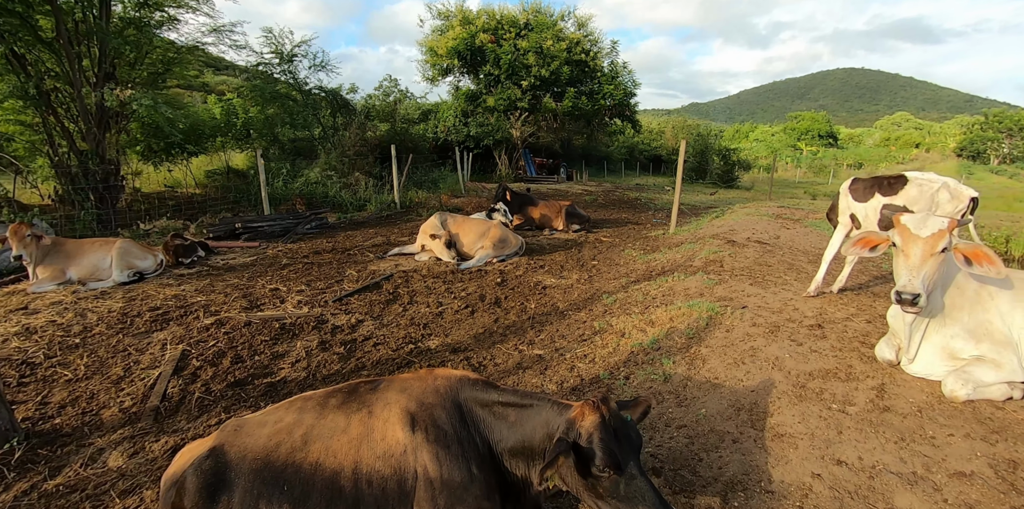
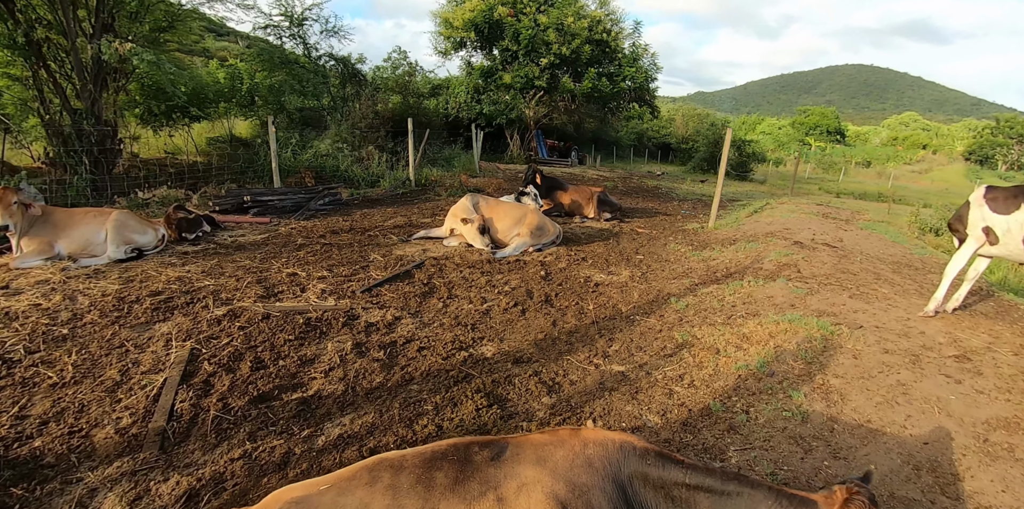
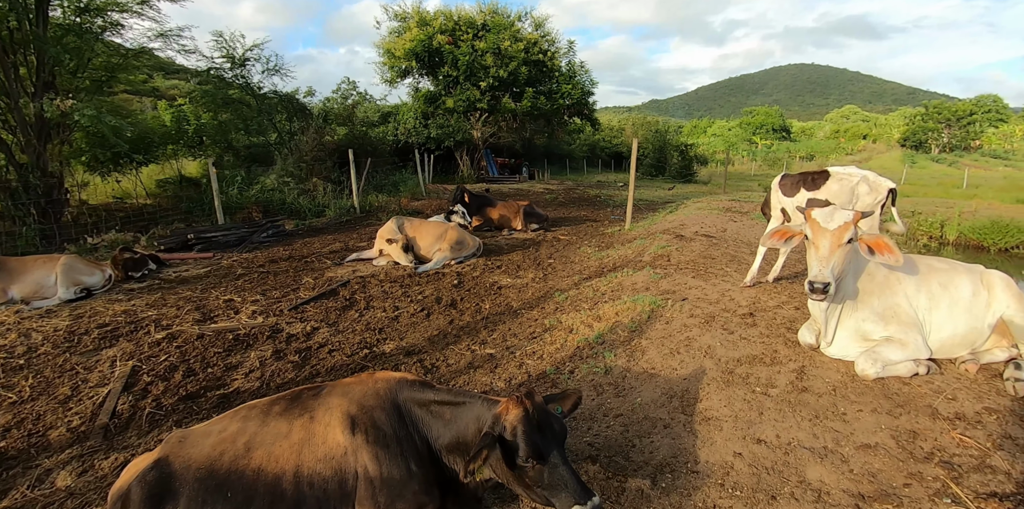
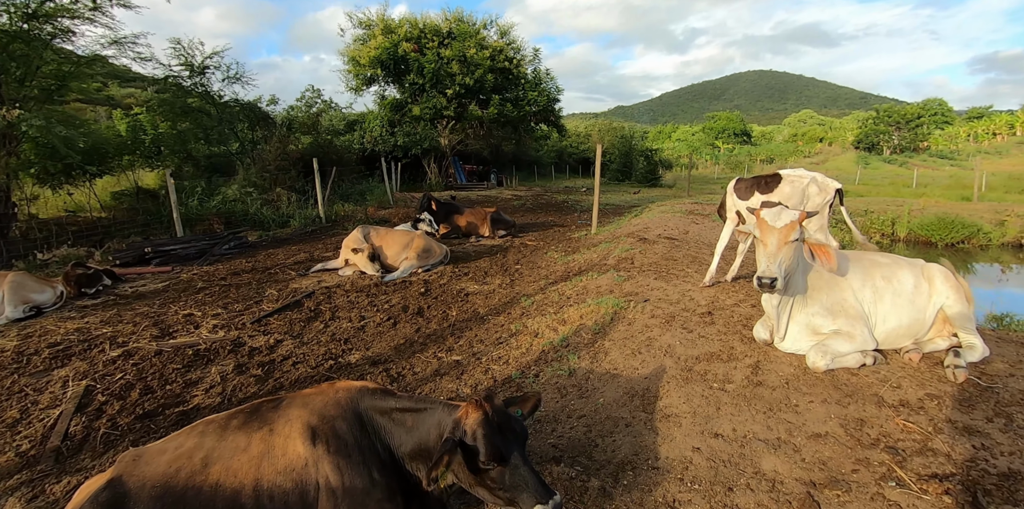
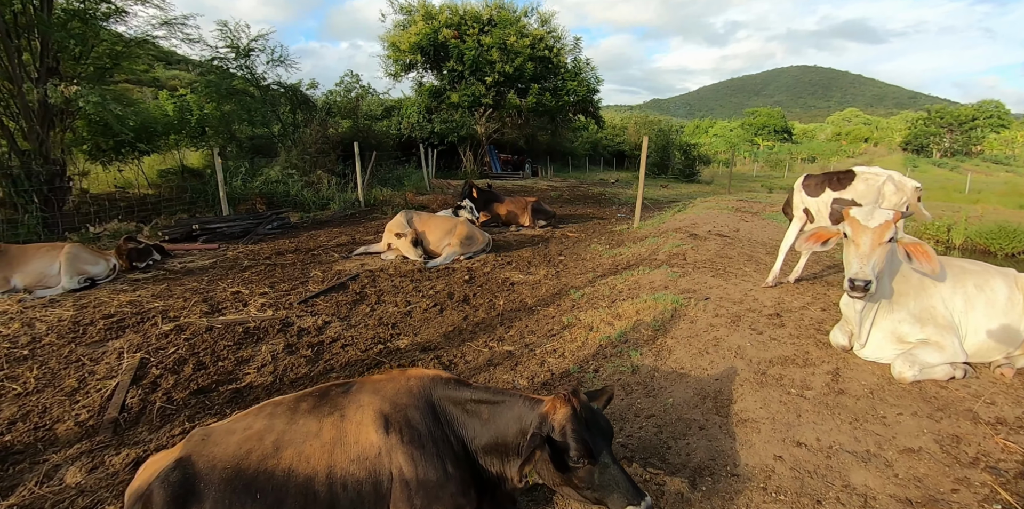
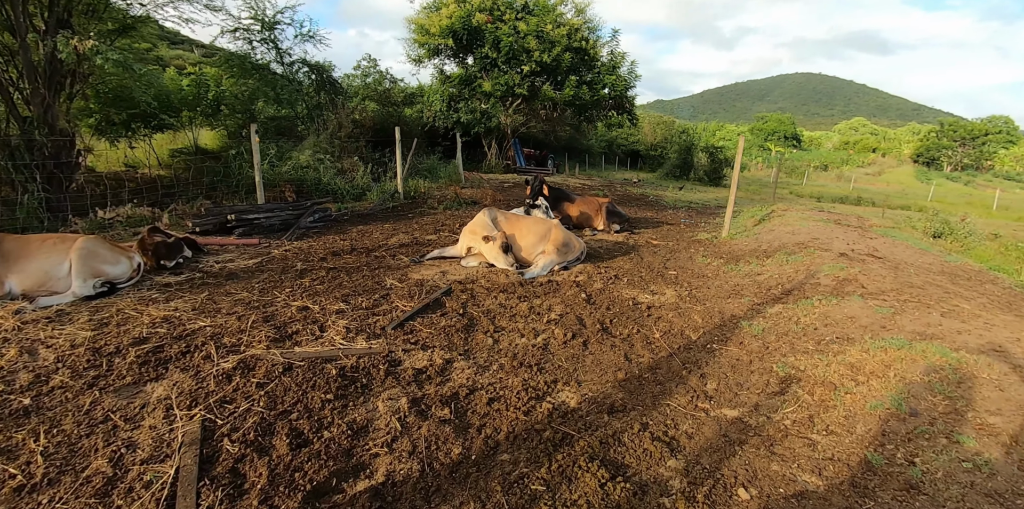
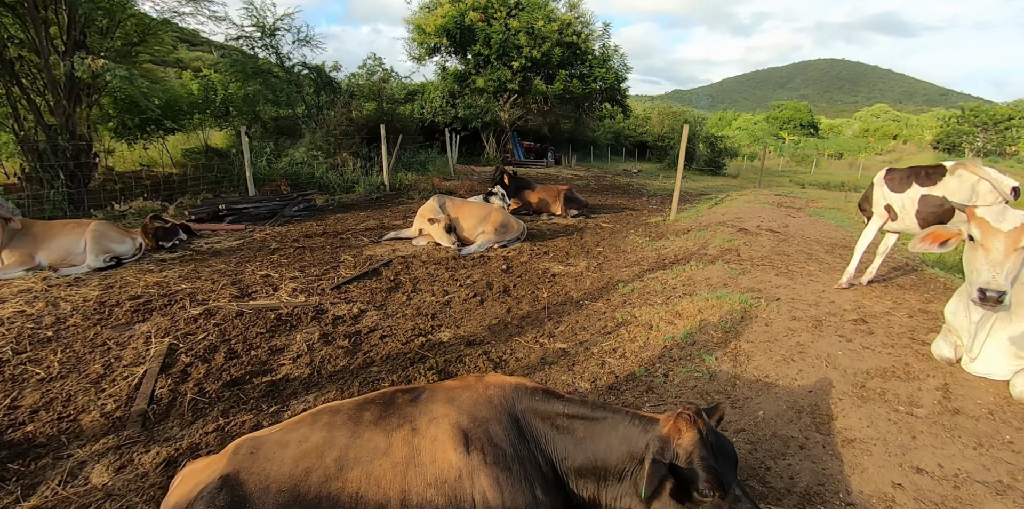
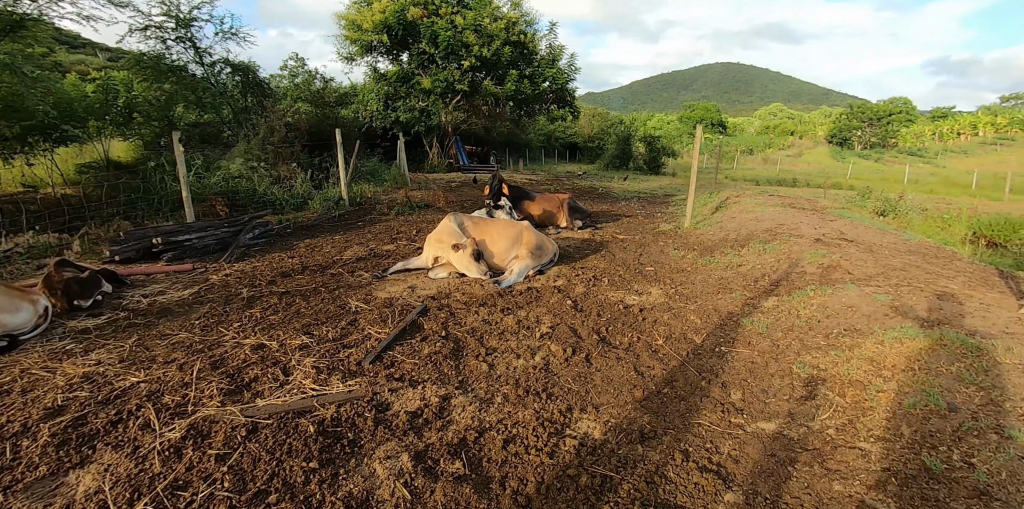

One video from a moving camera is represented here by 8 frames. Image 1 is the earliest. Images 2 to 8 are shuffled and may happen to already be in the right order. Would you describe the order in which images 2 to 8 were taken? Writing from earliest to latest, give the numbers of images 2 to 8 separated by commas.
3, 4, 5, 7, 2, 6, 8
